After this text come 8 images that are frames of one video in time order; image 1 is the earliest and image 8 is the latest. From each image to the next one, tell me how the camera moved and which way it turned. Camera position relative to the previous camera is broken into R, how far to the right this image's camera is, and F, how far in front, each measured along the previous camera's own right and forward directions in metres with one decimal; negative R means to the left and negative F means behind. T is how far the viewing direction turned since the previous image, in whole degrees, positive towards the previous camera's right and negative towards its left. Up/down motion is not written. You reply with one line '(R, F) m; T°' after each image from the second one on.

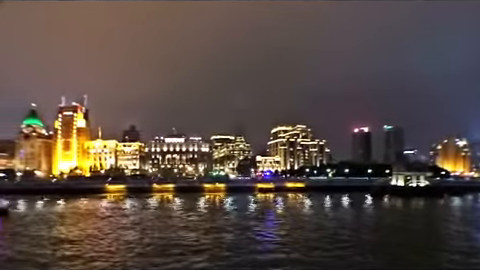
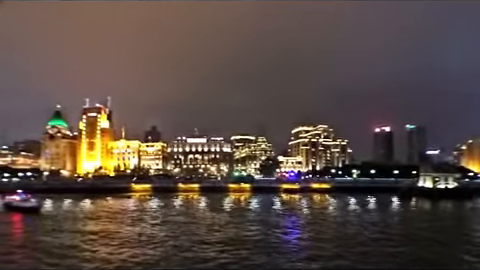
(-0.2, -0.3) m; -2°
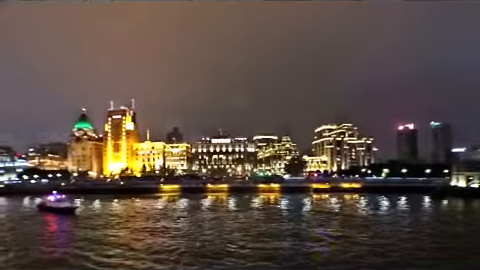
(-0.6, +0.4) m; -2°
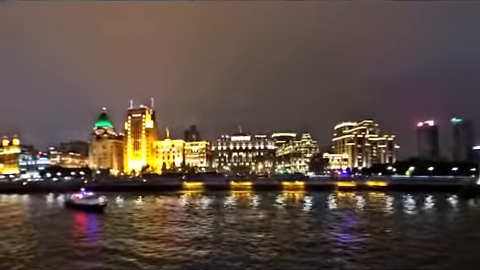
(-0.4, +0.2) m; -2°
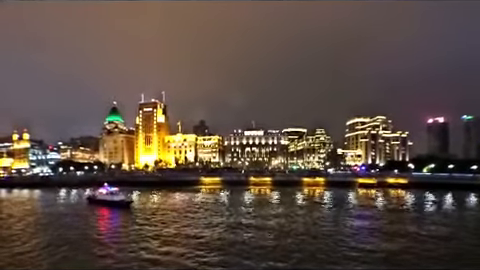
(-0.9, +1.8) m; -1°
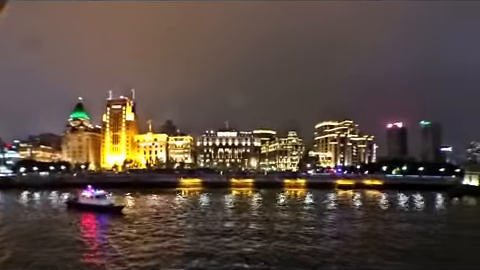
(-1.4, +2.7) m; +4°
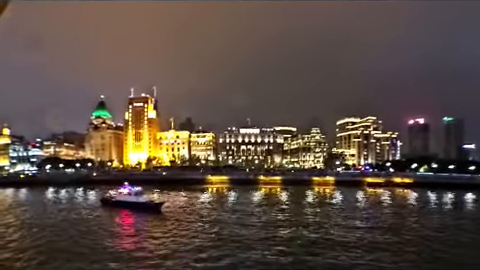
(-0.6, +0.8) m; -2°
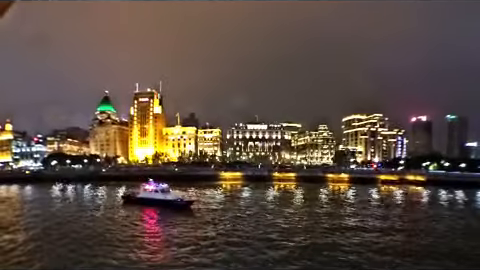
(-0.9, +1.4) m; 0°
